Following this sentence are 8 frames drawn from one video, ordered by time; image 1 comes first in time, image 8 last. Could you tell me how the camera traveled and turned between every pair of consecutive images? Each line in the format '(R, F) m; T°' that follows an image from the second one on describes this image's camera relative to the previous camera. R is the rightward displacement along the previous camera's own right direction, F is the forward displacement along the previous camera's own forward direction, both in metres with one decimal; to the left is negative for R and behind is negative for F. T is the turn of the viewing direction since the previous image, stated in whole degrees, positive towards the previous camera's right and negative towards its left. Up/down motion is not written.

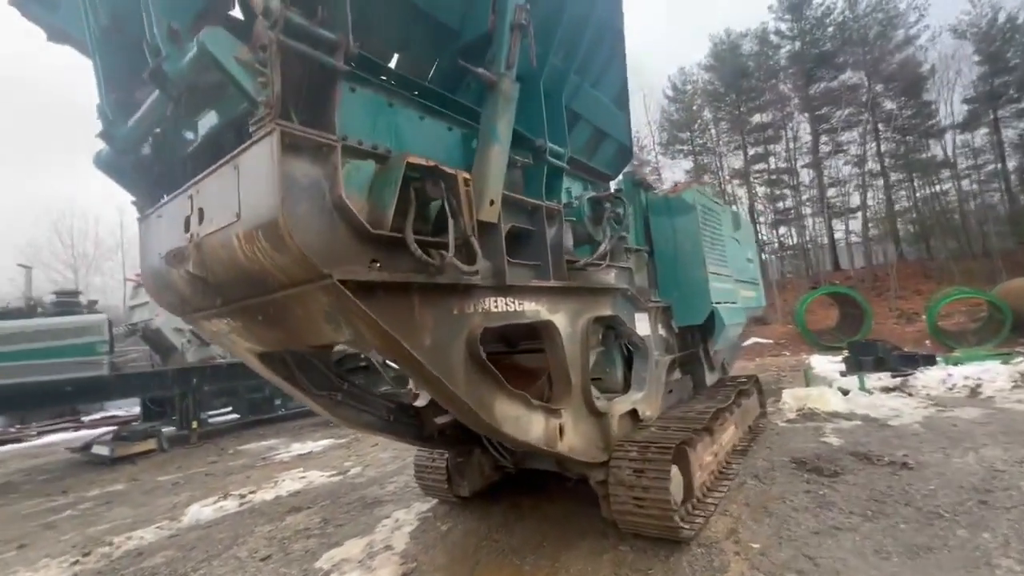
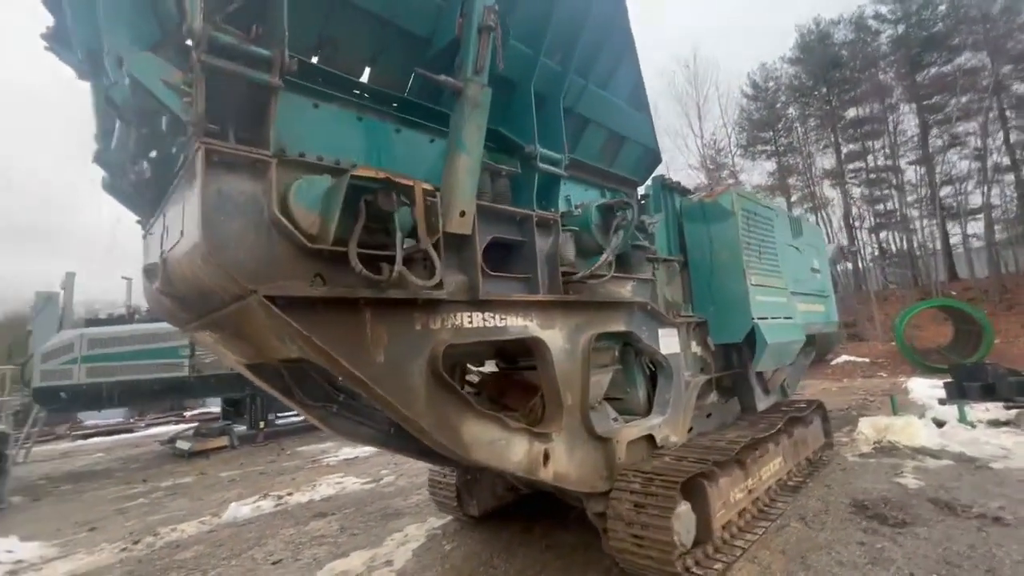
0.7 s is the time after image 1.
(+0.6, +0.2) m; -9°
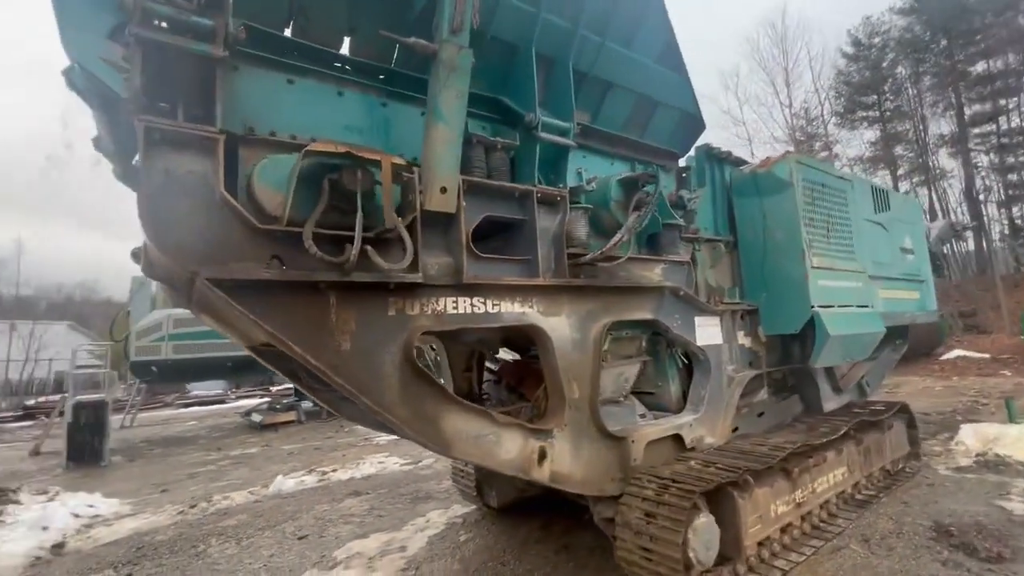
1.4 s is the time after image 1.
(+0.5, +0.3) m; -9°
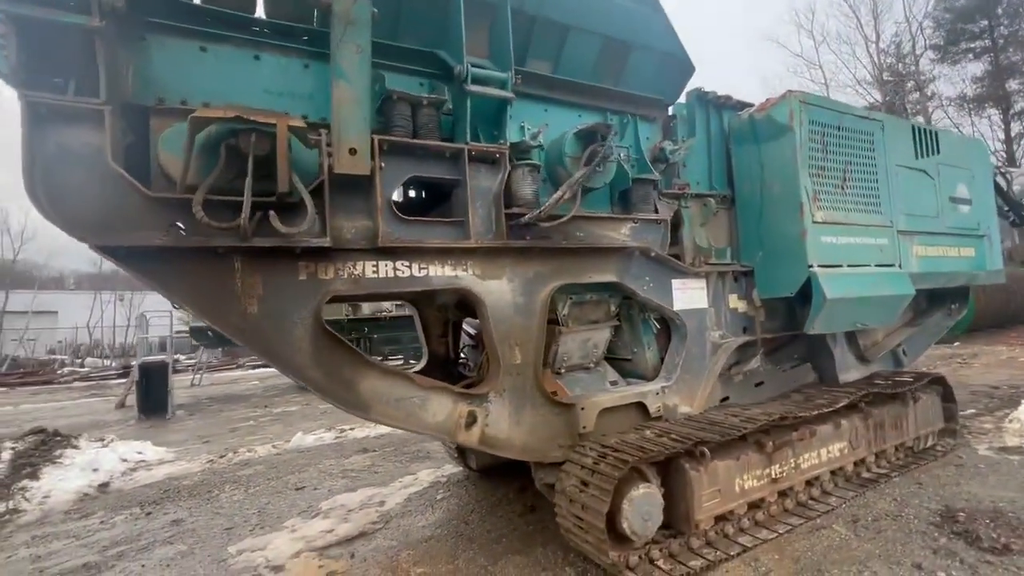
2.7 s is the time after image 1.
(+0.8, +0.1) m; -8°
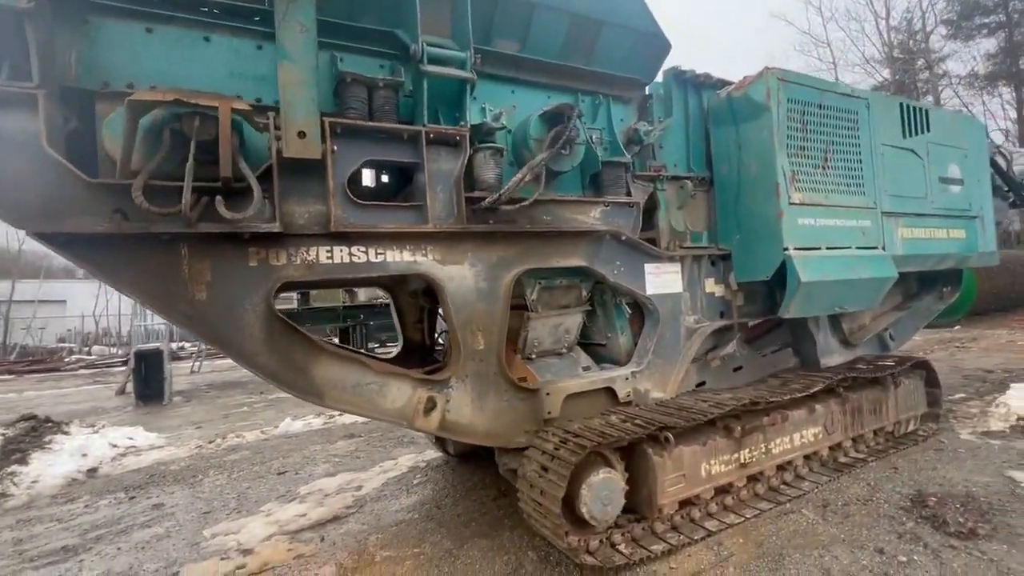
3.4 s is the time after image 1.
(+0.3, 0.0) m; -1°
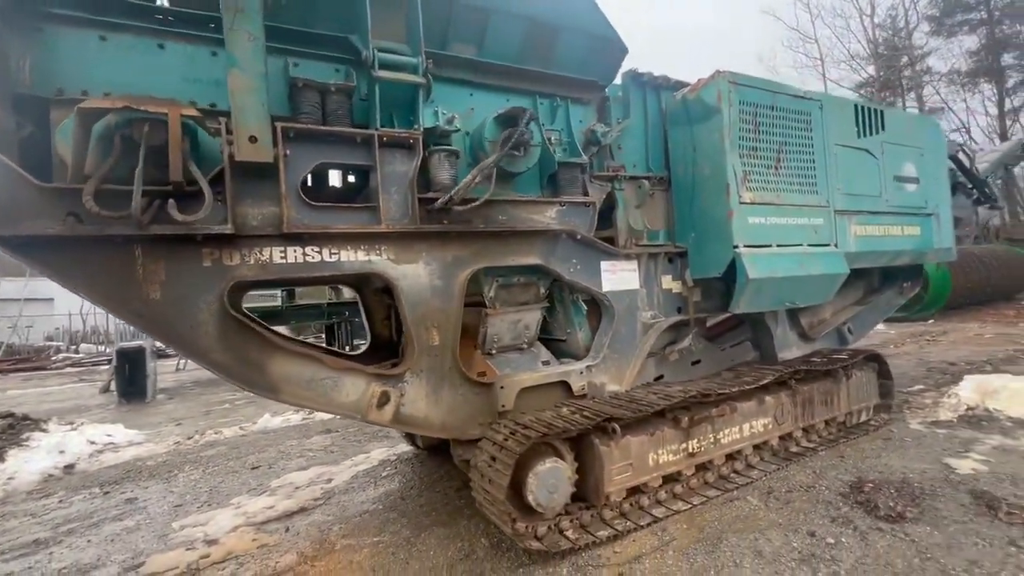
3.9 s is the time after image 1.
(+0.3, -0.1) m; +1°
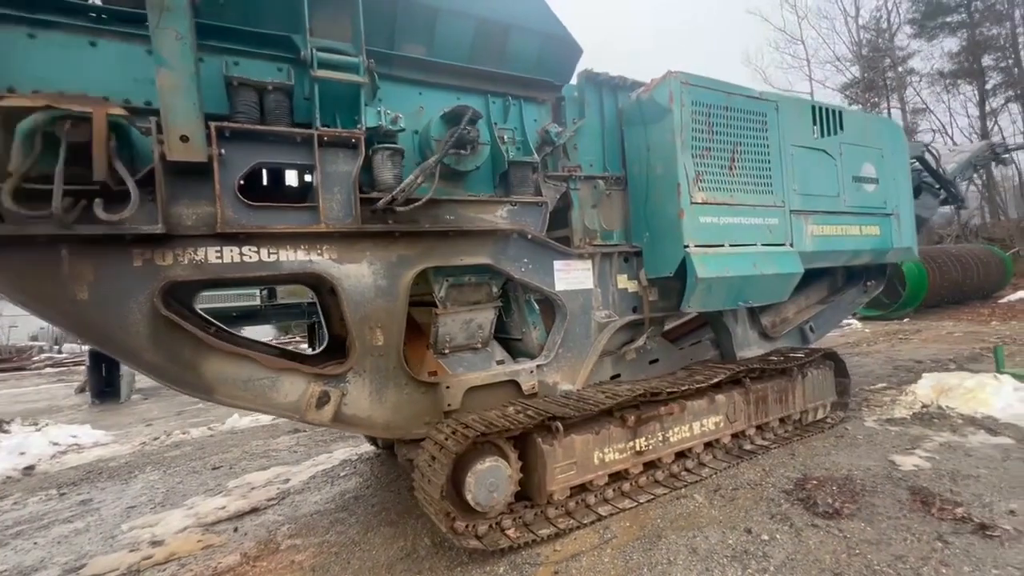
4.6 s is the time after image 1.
(+0.3, 0.0) m; +1°
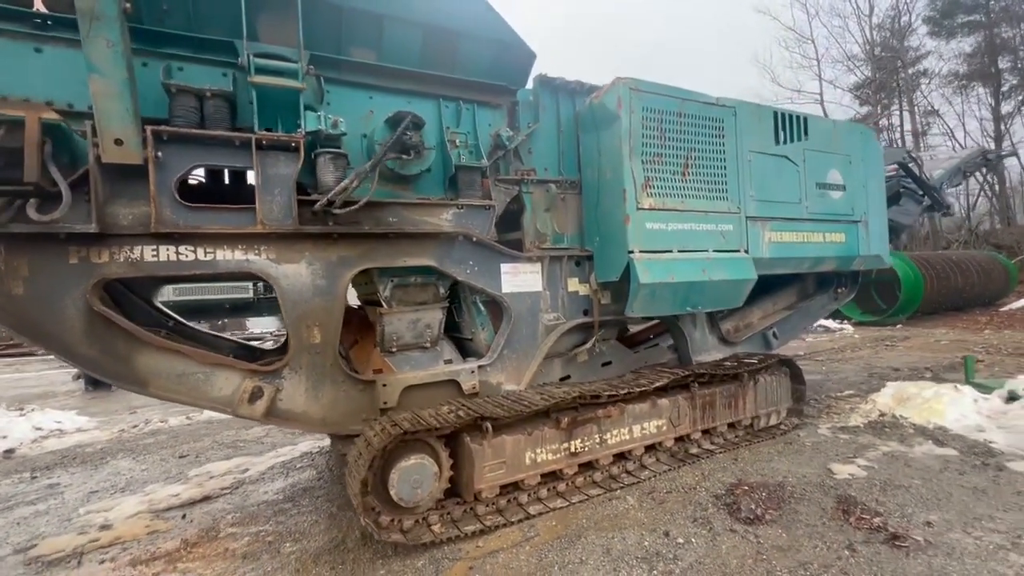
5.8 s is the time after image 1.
(+0.5, -0.1) m; -1°
